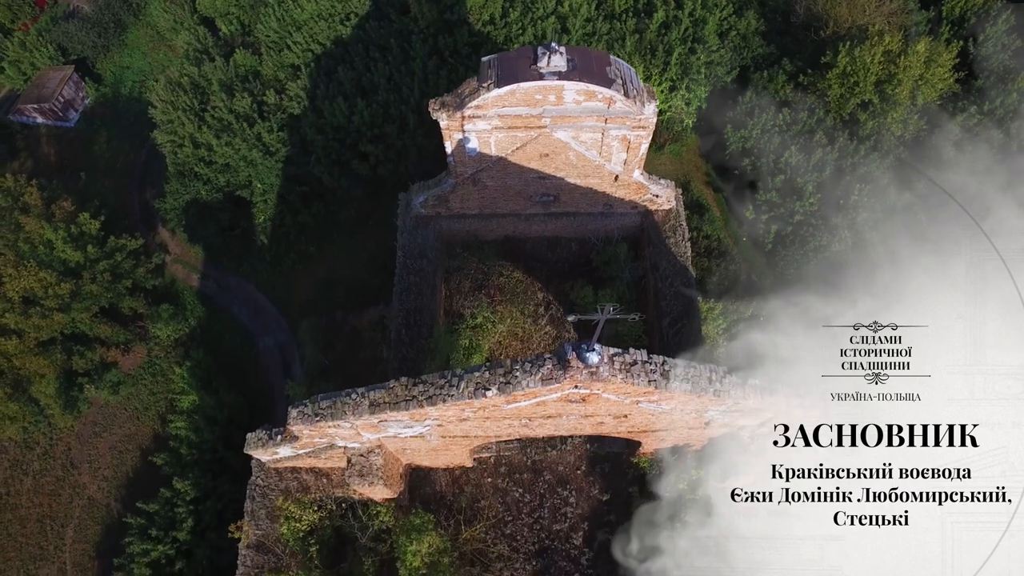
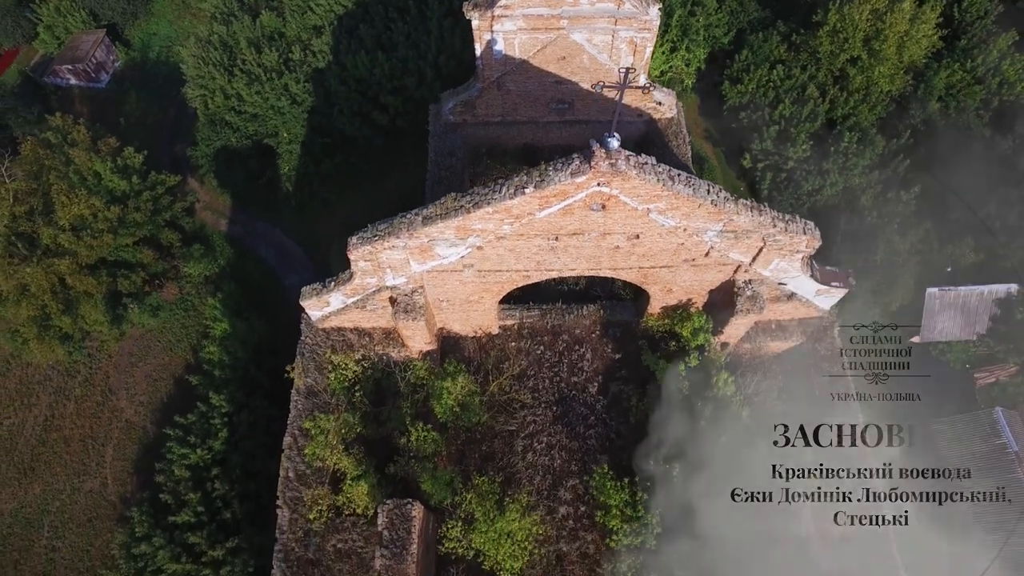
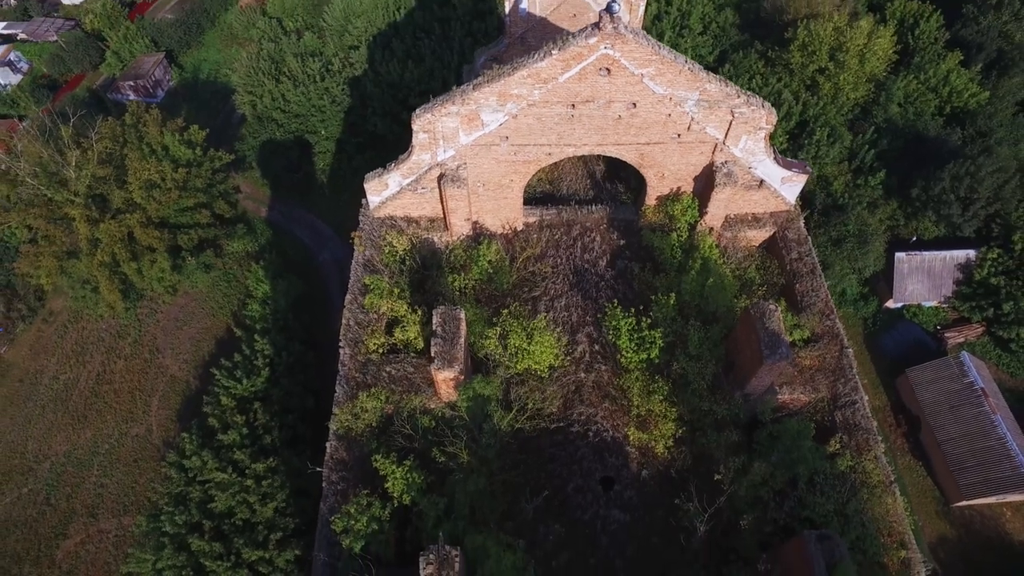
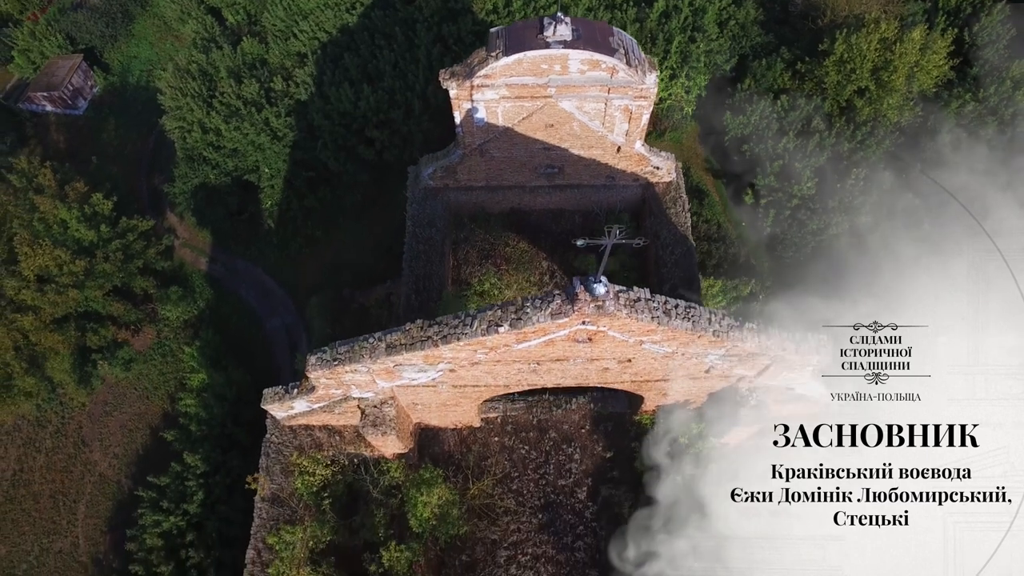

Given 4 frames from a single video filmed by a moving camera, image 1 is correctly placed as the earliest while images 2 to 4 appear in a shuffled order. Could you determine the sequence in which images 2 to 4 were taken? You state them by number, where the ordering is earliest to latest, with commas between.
4, 2, 3
